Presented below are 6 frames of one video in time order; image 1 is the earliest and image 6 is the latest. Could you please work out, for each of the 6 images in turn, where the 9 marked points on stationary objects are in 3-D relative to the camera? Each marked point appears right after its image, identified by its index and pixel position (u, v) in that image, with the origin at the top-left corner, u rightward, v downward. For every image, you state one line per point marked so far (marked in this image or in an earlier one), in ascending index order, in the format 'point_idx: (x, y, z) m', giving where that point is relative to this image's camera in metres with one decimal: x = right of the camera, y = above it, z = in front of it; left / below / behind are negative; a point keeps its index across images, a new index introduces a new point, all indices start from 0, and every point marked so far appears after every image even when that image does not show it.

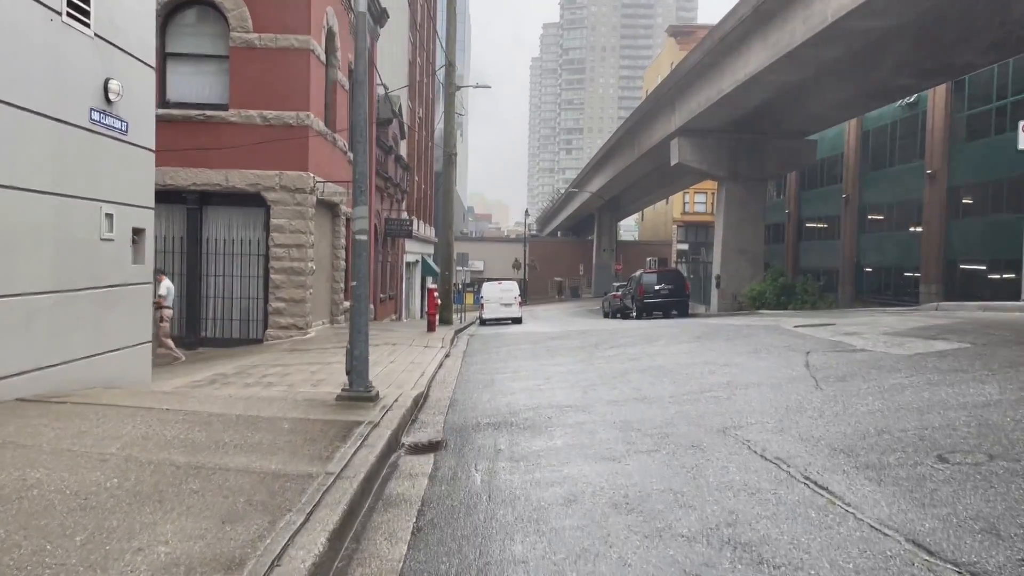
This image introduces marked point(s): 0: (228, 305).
0: (-6.1, -0.4, +17.7) m
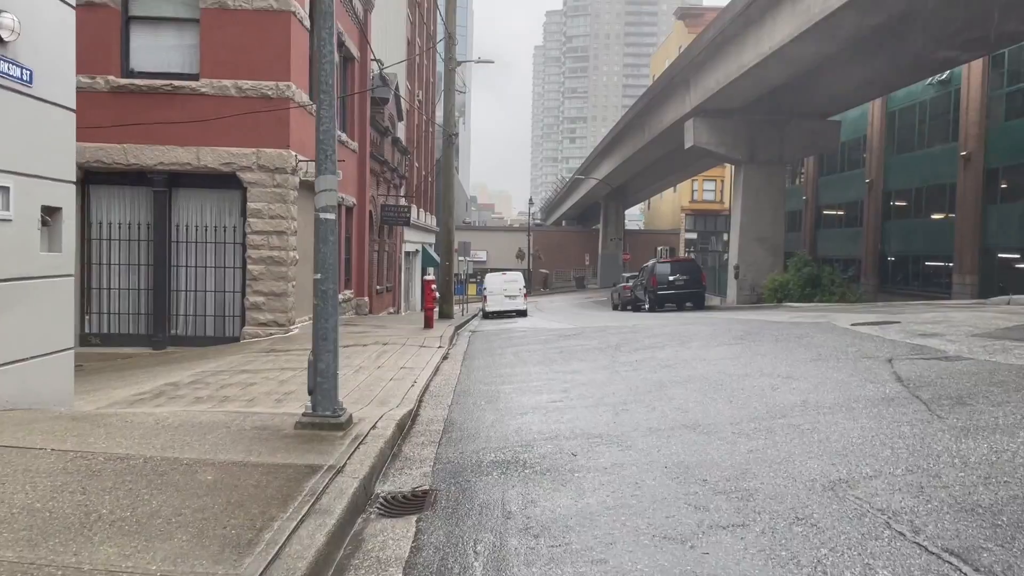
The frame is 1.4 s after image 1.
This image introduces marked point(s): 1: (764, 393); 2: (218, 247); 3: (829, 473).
0: (-6.0, -0.2, +15.8) m
1: (+2.1, -0.9, +7.0) m
2: (-5.7, +0.8, +15.9) m
3: (+1.8, -1.0, +4.6) m
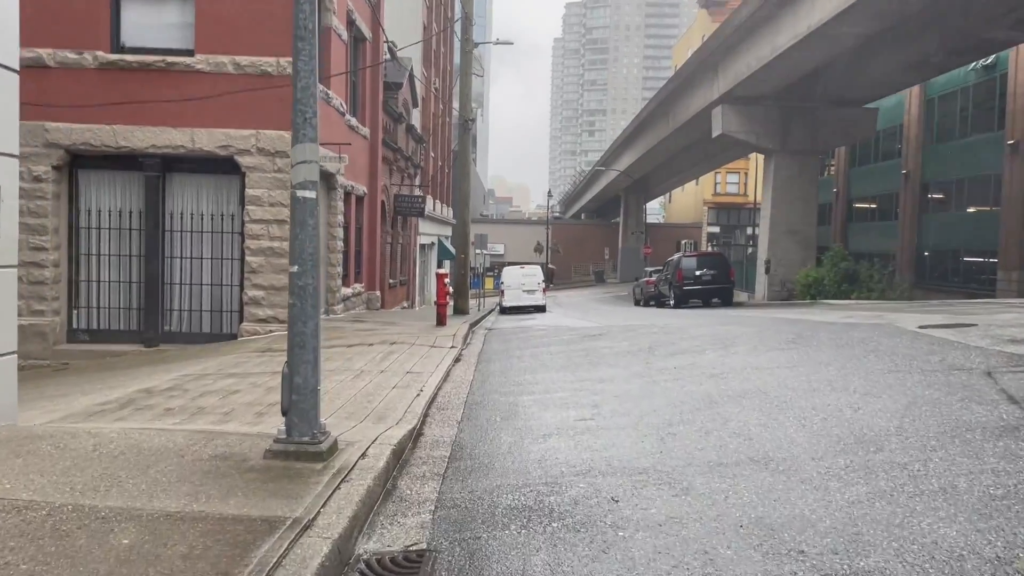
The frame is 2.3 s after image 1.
0: (-5.6, -0.1, +14.7) m
1: (+2.3, -0.9, +5.7) m
2: (-5.3, +0.9, +14.7) m
3: (+1.9, -1.0, +3.3) m
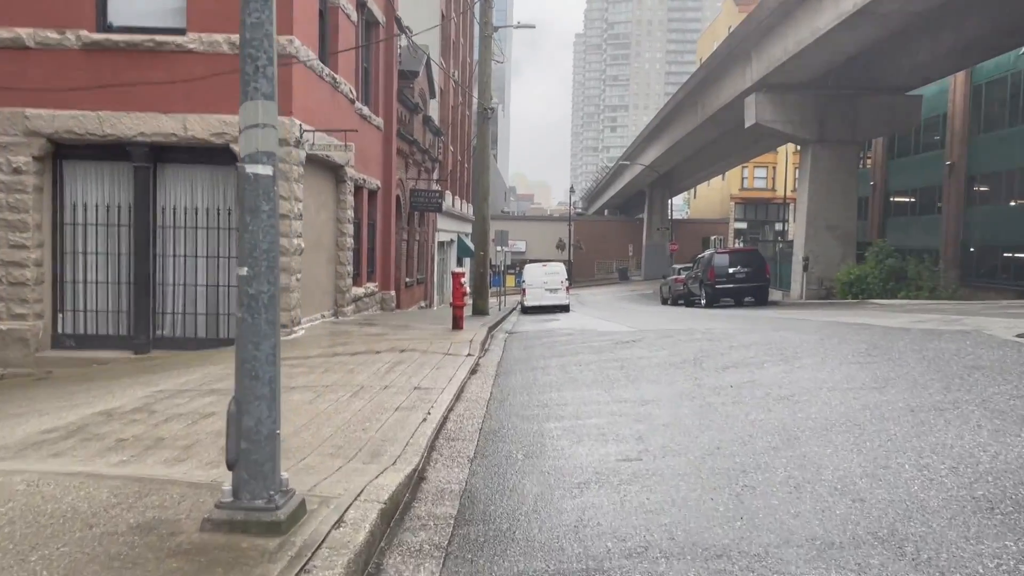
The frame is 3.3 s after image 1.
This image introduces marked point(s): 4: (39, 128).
0: (-5.2, -0.1, +13.4) m
1: (+2.4, -0.9, +4.3) m
2: (-5.0, +0.9, +13.4) m
3: (+2.0, -1.1, +1.9) m
4: (-7.3, +2.5, +12.7) m
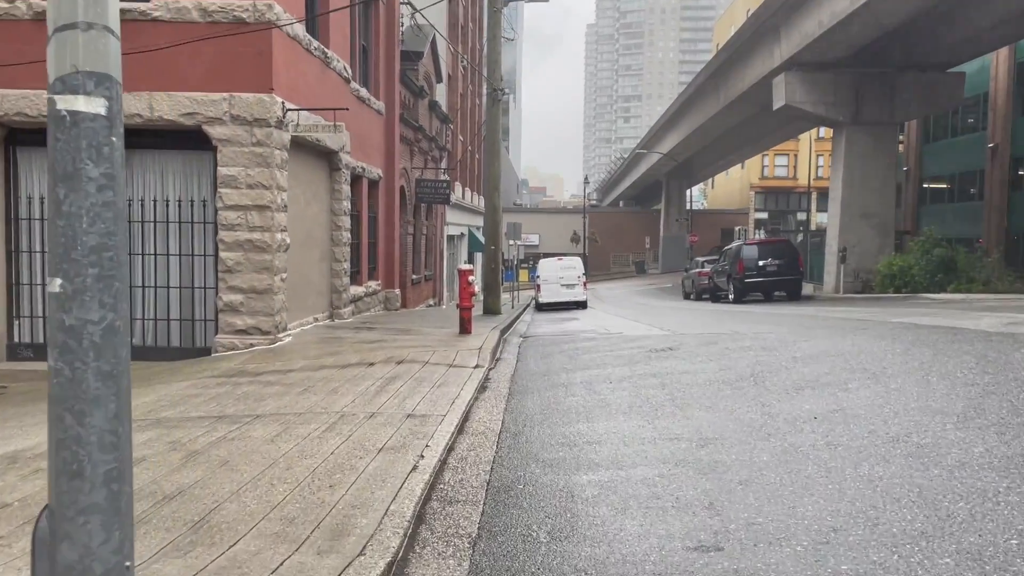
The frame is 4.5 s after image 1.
0: (-5.0, -0.1, +11.8) m
1: (+2.5, -1.0, +2.6) m
2: (-4.8, +0.9, +11.9) m
3: (+2.0, -1.1, +0.2) m
4: (-7.1, +2.4, +11.1) m
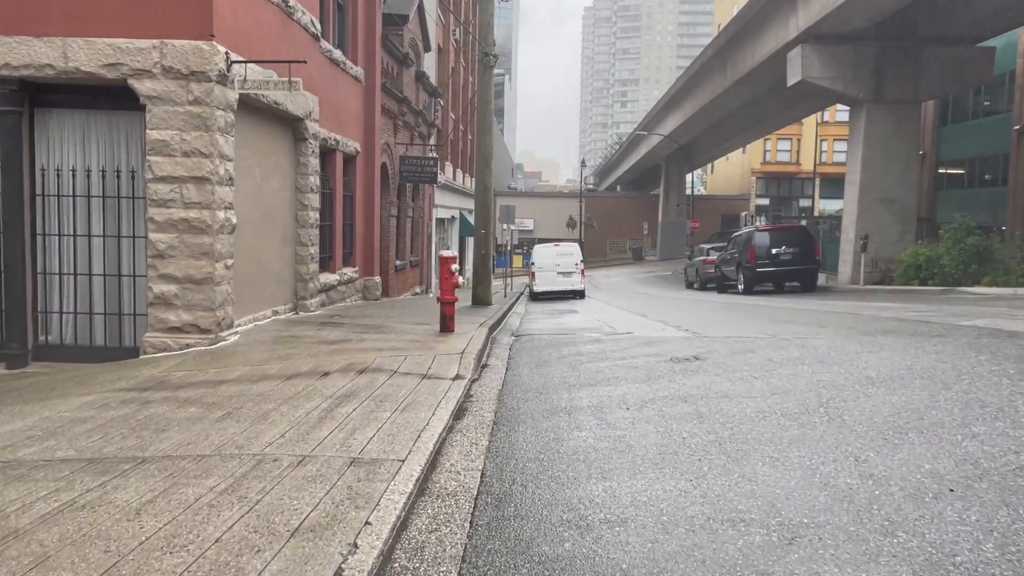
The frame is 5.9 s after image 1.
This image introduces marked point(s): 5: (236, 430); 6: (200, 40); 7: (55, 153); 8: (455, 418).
0: (-5.2, 0.0, +9.9) m
1: (+2.4, -1.0, +0.7) m
2: (-4.9, +1.0, +9.9) m
3: (+1.9, -1.3, -1.7) m
4: (-7.2, +2.6, +9.1) m
5: (-1.9, -1.0, +5.7) m
6: (-3.5, +2.8, +9.4) m
7: (-5.4, +1.6, +9.8) m
8: (-0.4, -1.0, +6.4) m
